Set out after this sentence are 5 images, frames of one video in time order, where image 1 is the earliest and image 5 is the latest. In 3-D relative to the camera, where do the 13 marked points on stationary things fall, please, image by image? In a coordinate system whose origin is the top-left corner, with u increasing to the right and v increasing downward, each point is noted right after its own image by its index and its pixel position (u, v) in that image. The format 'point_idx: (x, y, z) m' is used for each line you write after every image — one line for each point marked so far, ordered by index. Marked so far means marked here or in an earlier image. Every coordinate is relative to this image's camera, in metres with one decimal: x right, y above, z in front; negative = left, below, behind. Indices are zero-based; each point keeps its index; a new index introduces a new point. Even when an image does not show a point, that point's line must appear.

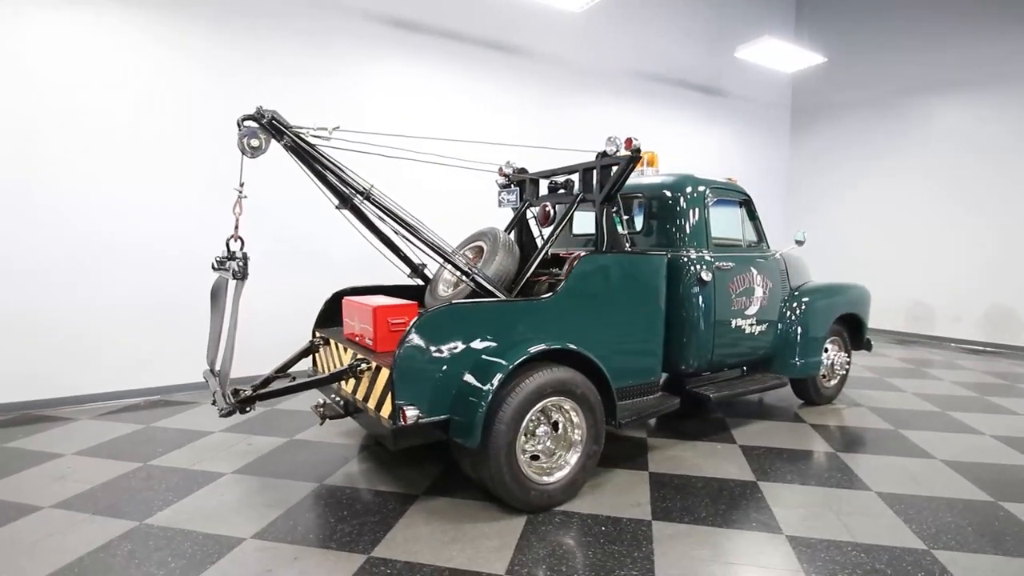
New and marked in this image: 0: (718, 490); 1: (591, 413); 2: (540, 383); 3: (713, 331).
0: (+1.0, -1.0, +2.7) m
1: (+0.3, -0.6, +2.6) m
2: (+0.1, -0.4, +2.4) m
3: (+1.2, -0.3, +3.3) m
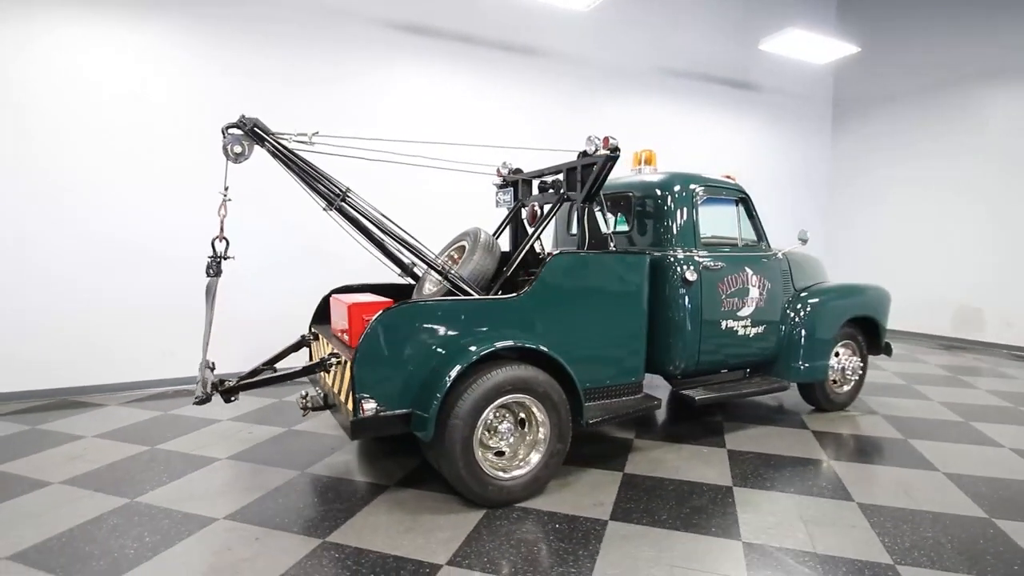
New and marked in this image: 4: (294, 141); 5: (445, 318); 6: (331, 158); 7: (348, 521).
0: (+0.8, -1.0, +2.6) m
1: (+0.2, -0.6, +2.6) m
2: (-0.1, -0.4, +2.5) m
3: (+1.1, -0.3, +3.3) m
4: (-1.1, +0.8, +2.9) m
5: (-0.3, -0.1, +2.5) m
6: (-1.5, +1.1, +4.6) m
7: (-0.7, -1.0, +2.4) m
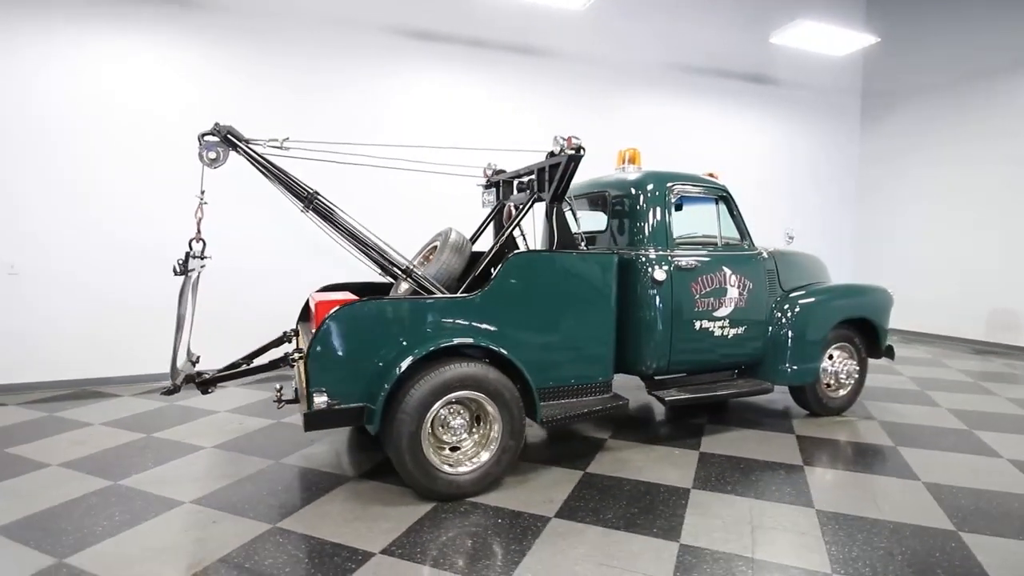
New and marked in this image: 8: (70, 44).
0: (+0.6, -1.0, +2.6) m
1: (0.0, -0.6, +2.6) m
2: (-0.3, -0.4, +2.5) m
3: (+0.9, -0.3, +3.2) m
4: (-1.3, +0.8, +3.0) m
5: (-0.5, -0.1, +2.6) m
6: (-1.6, +1.1, +4.8) m
7: (-1.0, -1.0, +2.5) m
8: (-3.3, +1.8, +4.1) m
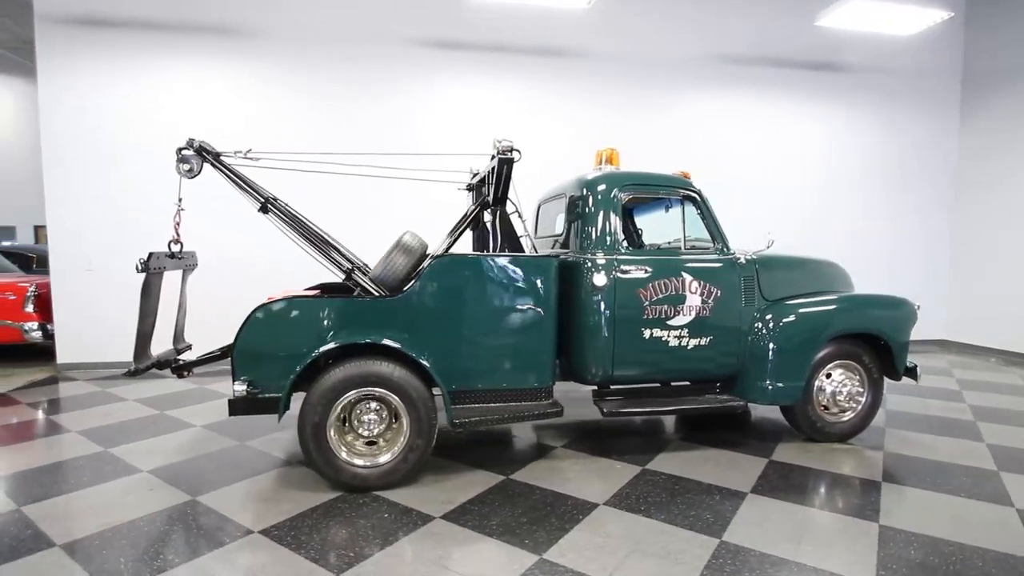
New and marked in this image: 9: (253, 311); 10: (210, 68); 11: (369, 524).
0: (+0.1, -1.0, +2.6) m
1: (-0.5, -0.6, +2.7) m
2: (-0.7, -0.4, +2.7) m
3: (+0.6, -0.3, +3.1) m
4: (-1.6, +0.8, +3.3) m
5: (-0.9, -0.1, +2.7) m
6: (-1.5, +1.1, +5.2) m
7: (-1.4, -1.0, +2.8) m
8: (-3.3, +1.8, +4.8) m
9: (-1.3, -0.1, +2.7) m
10: (-2.6, +1.9, +4.9) m
11: (-0.6, -1.0, +2.4) m
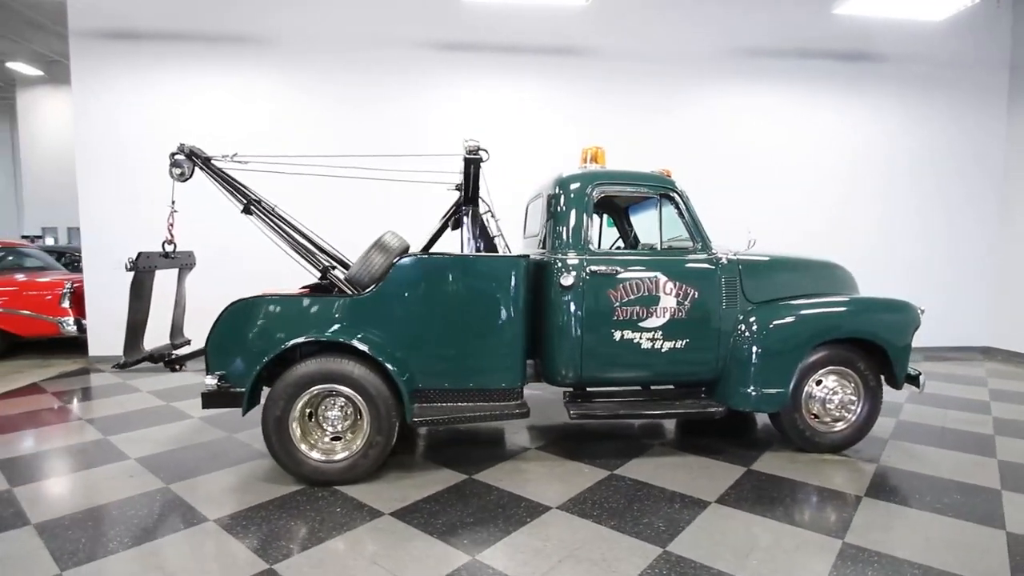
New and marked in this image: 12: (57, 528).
0: (-0.1, -1.0, +2.5) m
1: (-0.7, -0.6, +2.7) m
2: (-1.0, -0.4, +2.7) m
3: (+0.4, -0.3, +3.0) m
4: (-1.8, +0.8, +3.5) m
5: (-1.1, -0.1, +2.8) m
6: (-1.5, +1.1, +5.3) m
7: (-1.6, -1.0, +2.9) m
8: (-3.3, +1.9, +5.1) m
9: (-1.5, -0.1, +2.8) m
10: (-2.6, +2.0, +5.1) m
11: (-0.8, -1.0, +2.5) m
12: (-1.9, -1.0, +2.4) m
